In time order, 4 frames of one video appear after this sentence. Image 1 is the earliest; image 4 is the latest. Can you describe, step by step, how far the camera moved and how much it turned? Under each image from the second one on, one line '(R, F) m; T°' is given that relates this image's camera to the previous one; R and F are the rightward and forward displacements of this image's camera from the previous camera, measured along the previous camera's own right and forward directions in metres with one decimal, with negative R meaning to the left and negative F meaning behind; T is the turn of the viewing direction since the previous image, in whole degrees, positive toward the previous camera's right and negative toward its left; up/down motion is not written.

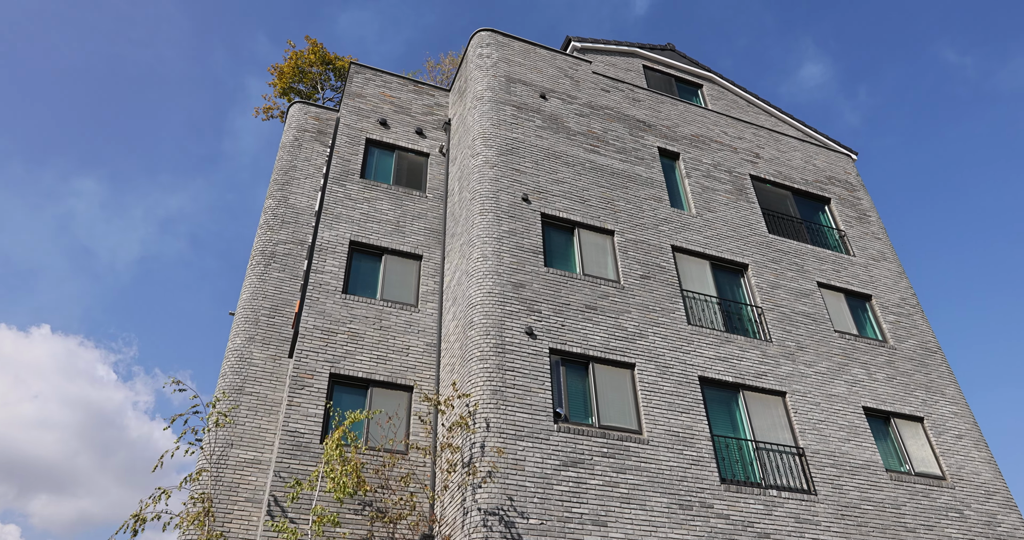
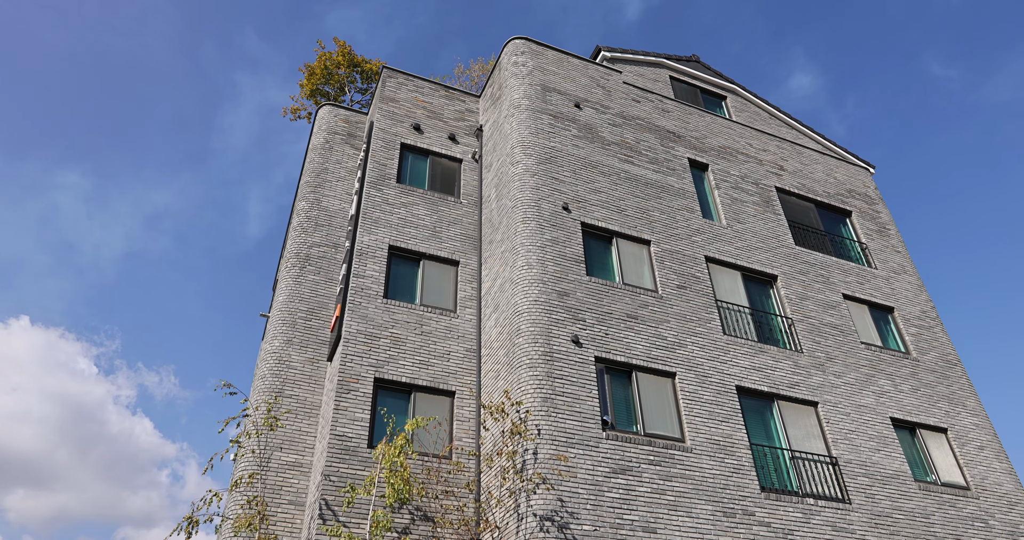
(-1.2, -0.2) m; +2°
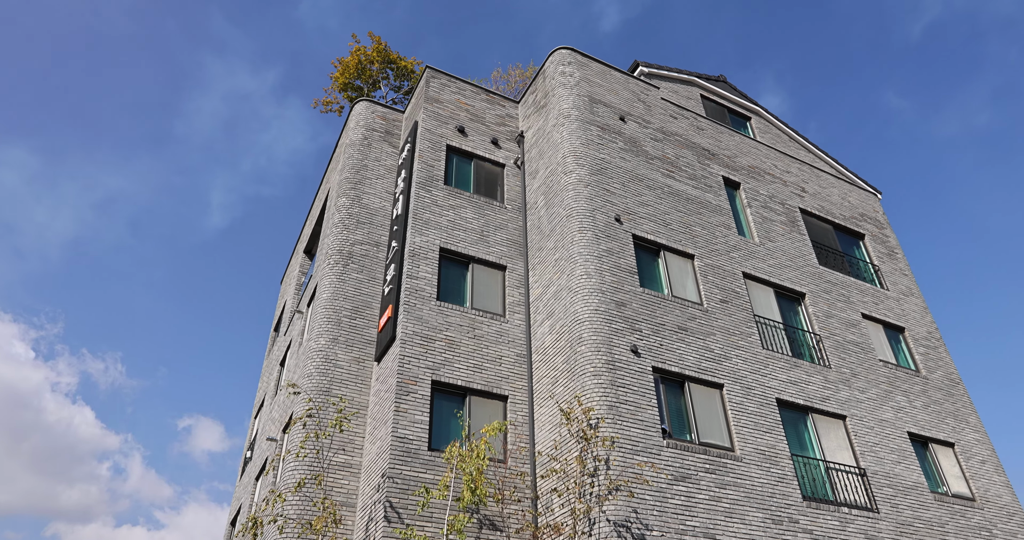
(-2.2, -0.2) m; +4°
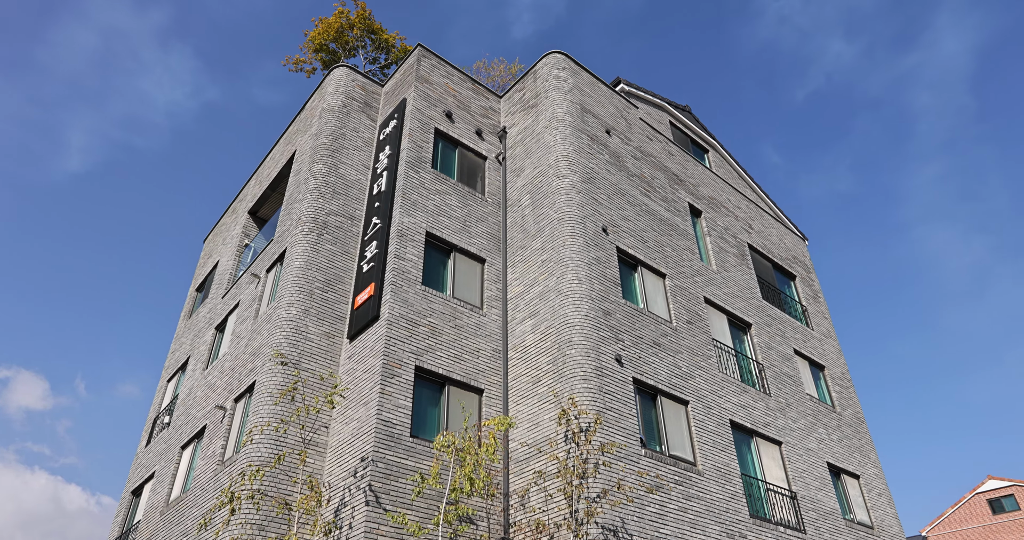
(-2.4, +0.4) m; +11°
